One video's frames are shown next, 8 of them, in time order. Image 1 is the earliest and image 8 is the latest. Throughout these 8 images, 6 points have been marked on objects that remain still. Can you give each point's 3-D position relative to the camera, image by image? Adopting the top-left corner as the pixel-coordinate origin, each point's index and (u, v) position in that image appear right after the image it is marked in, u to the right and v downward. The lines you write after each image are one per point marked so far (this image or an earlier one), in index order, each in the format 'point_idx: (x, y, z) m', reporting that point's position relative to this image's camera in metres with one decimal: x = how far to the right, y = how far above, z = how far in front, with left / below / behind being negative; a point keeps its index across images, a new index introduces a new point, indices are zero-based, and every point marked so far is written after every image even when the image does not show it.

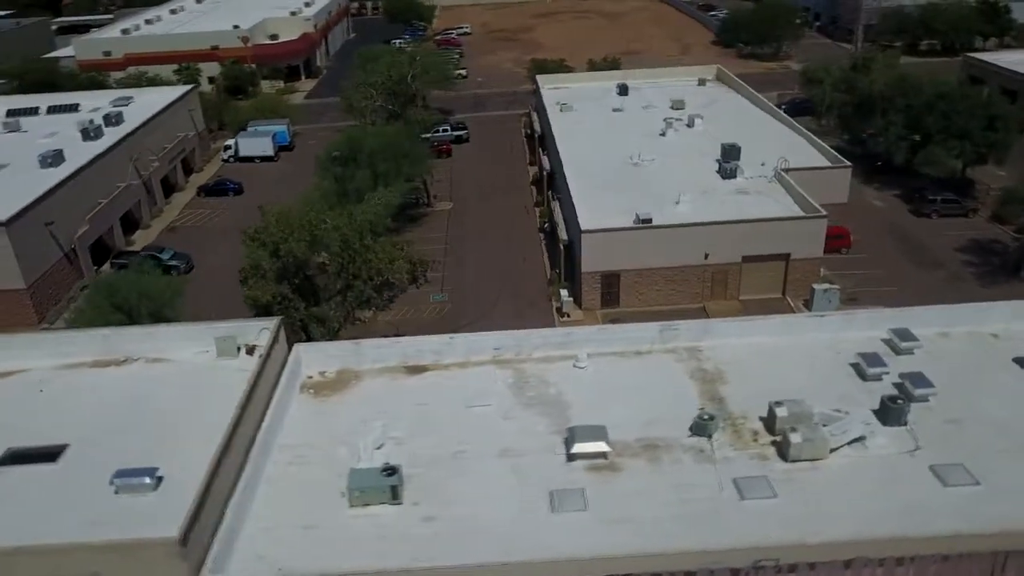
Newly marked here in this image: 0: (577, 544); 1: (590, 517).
0: (+1.5, -5.9, +19.0) m
1: (+1.8, -5.5, +19.8) m
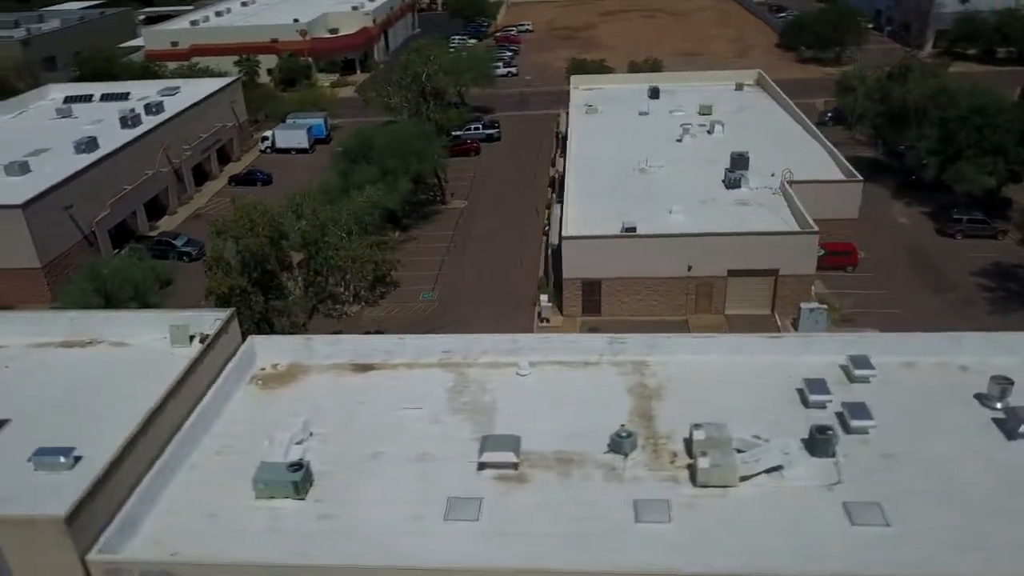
0: (-1.2, -6.2, +19.0) m
1: (-0.8, -5.7, +19.8) m
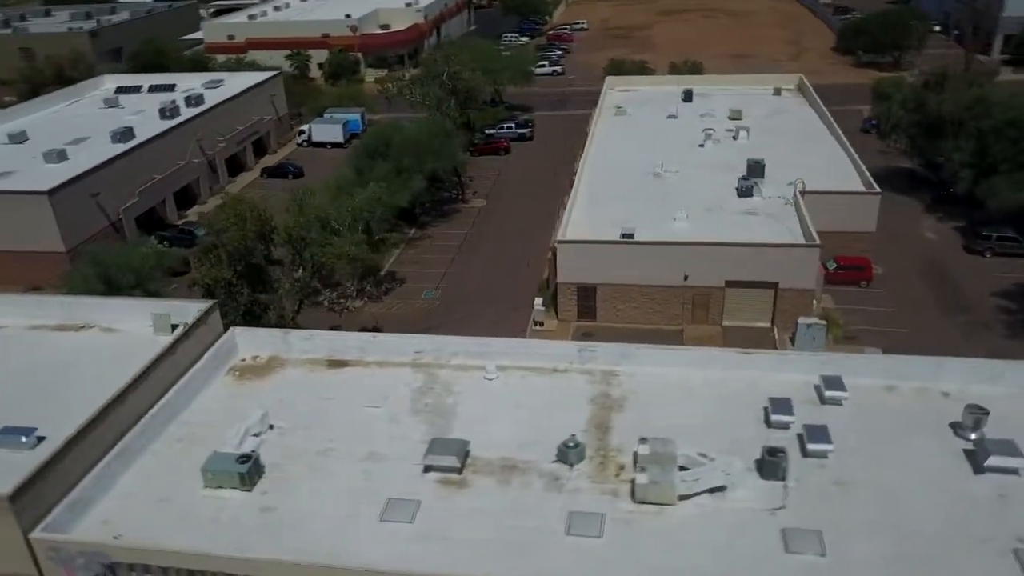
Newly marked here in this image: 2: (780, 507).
0: (-3.0, -6.2, +19.1) m
1: (-2.5, -5.8, +19.9) m
2: (+6.4, -5.3, +20.0) m
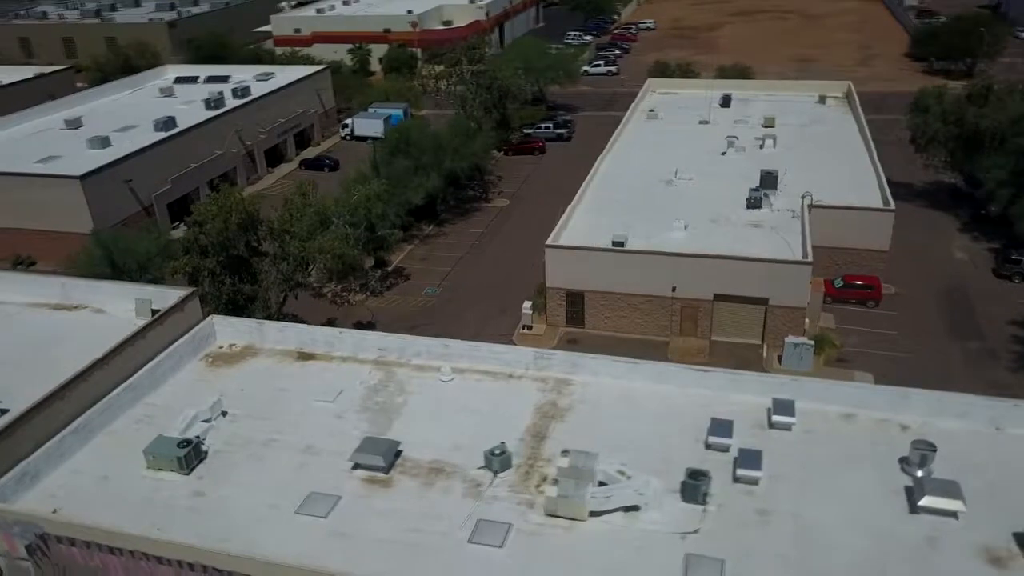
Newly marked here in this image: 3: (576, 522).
0: (-5.3, -6.2, +19.6) m
1: (-4.7, -5.8, +20.3) m
2: (+4.2, -5.7, +19.5) m
3: (+1.5, -5.6, +19.9) m
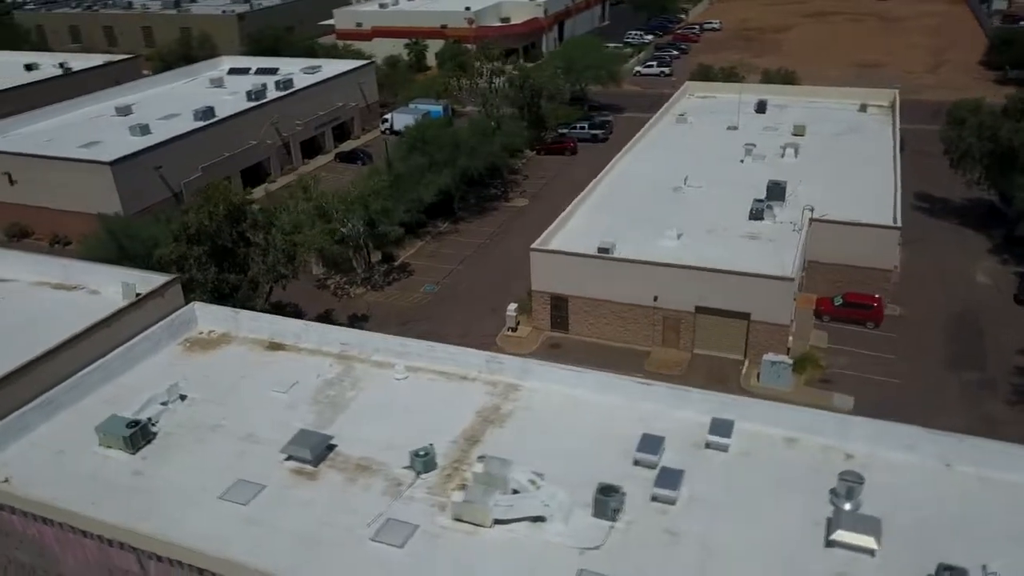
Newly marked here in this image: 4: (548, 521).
0: (-7.6, -6.0, +20.3) m
1: (-6.9, -5.7, +21.0) m
2: (+1.9, -6.0, +19.3) m
3: (-0.8, -5.8, +19.9) m
4: (+0.9, -5.6, +20.0) m
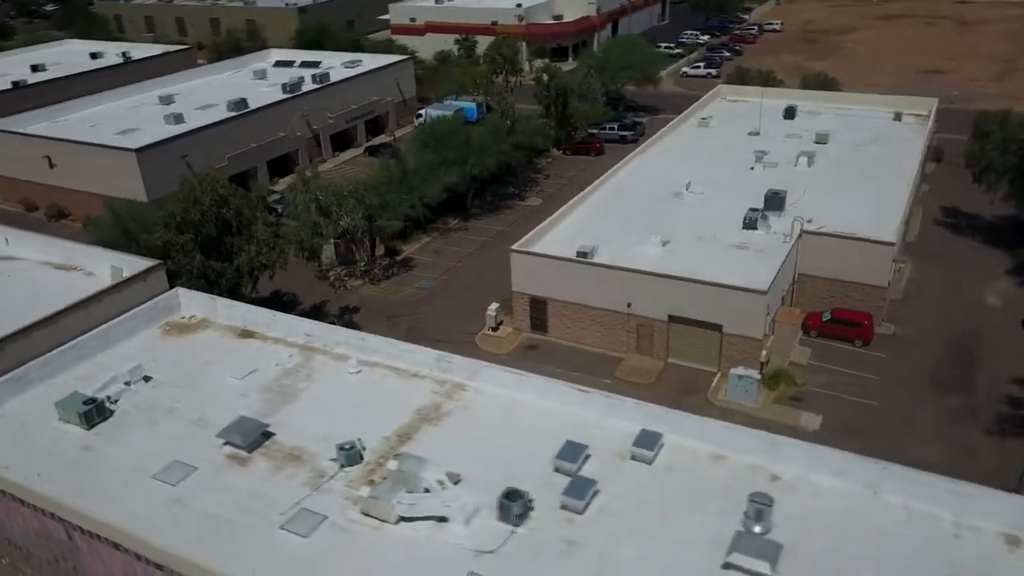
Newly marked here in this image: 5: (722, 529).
0: (-9.8, -5.7, +21.3) m
1: (-9.1, -5.4, +21.9) m
2: (-0.5, -6.2, +19.4) m
3: (-3.1, -5.8, +20.3) m
4: (-1.4, -5.7, +20.1) m
5: (+5.1, -5.8, +19.9) m
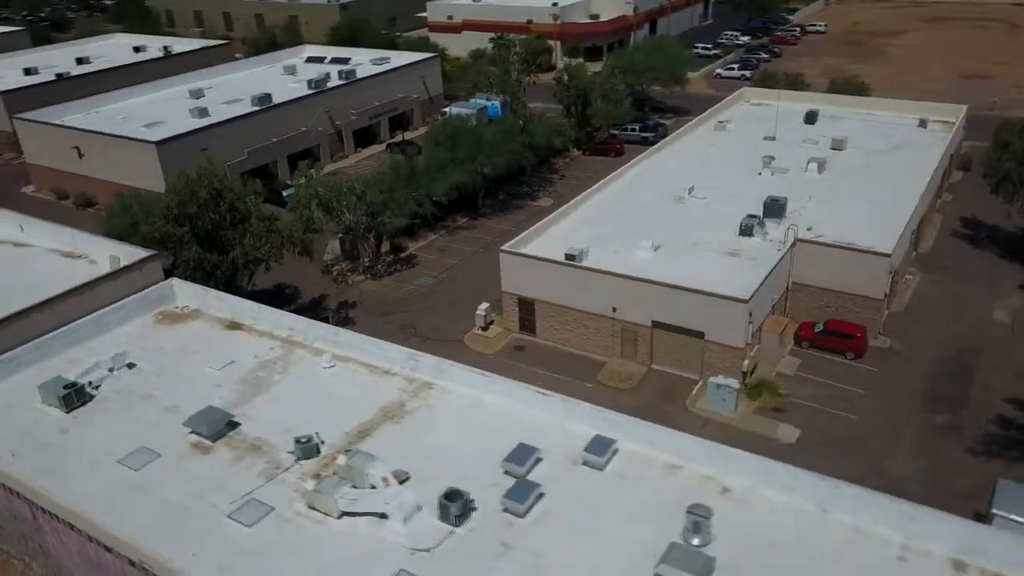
0: (-11.2, -5.4, +22.1) m
1: (-10.4, -5.2, +22.6) m
2: (-2.1, -6.2, +19.6) m
3: (-4.6, -5.7, +20.6) m
4: (-2.9, -5.7, +20.4) m
5: (+3.6, -6.0, +19.7) m
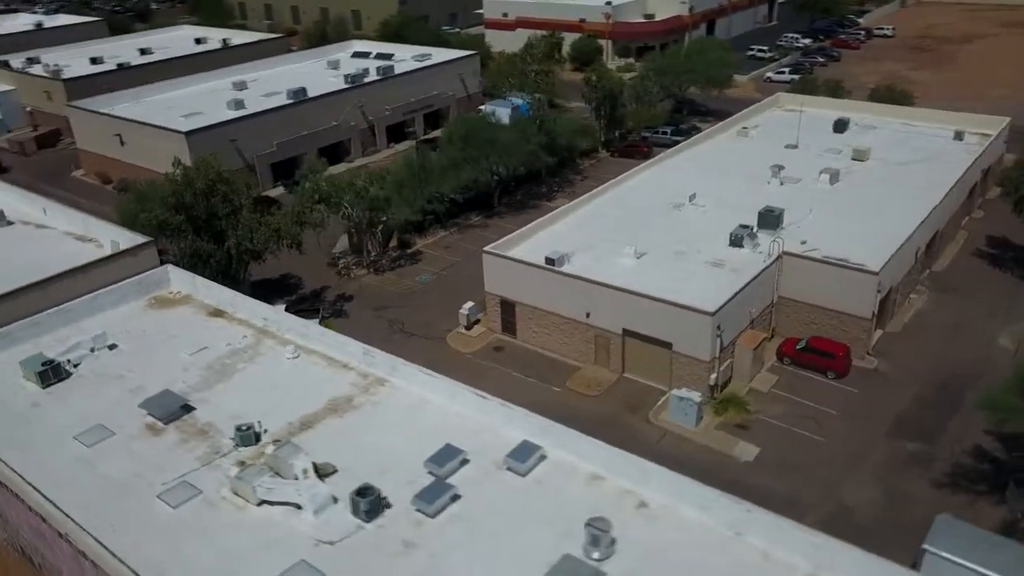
0: (-13.2, -5.0, +23.4) m
1: (-12.4, -4.7, +23.8) m
2: (-4.4, -6.2, +20.1) m
3: (-6.8, -5.6, +21.3) m
4: (-5.1, -5.6, +20.9) m
5: (+1.3, -6.2, +19.7) m
